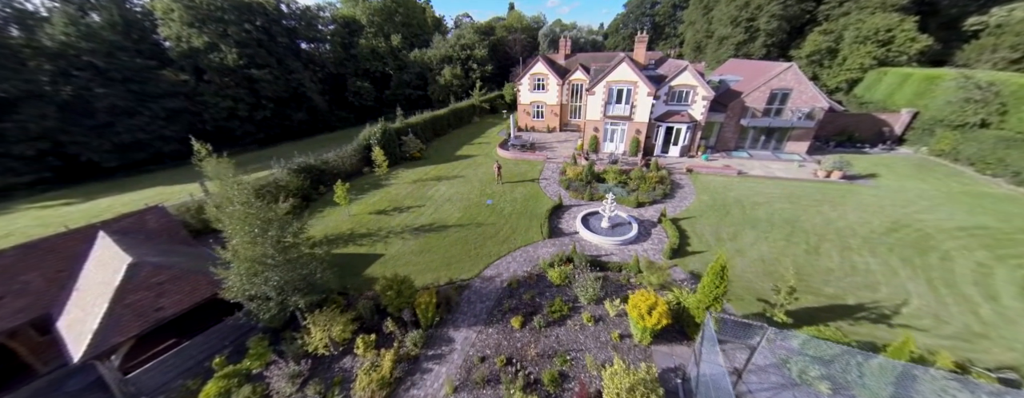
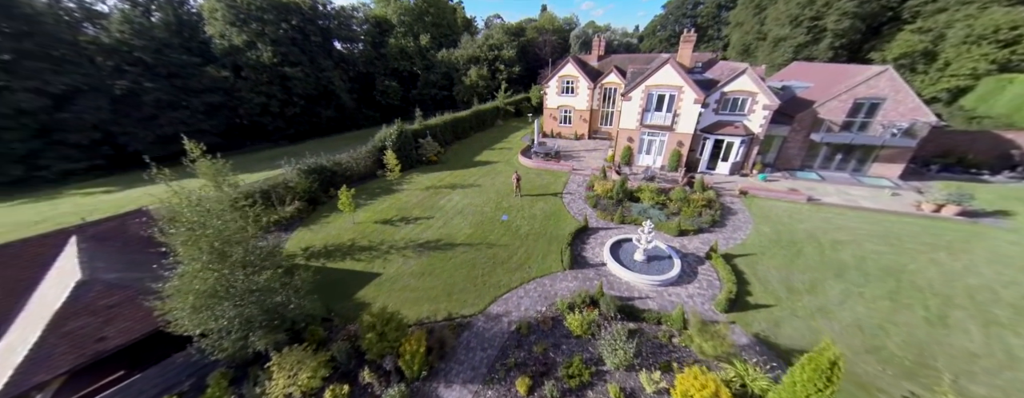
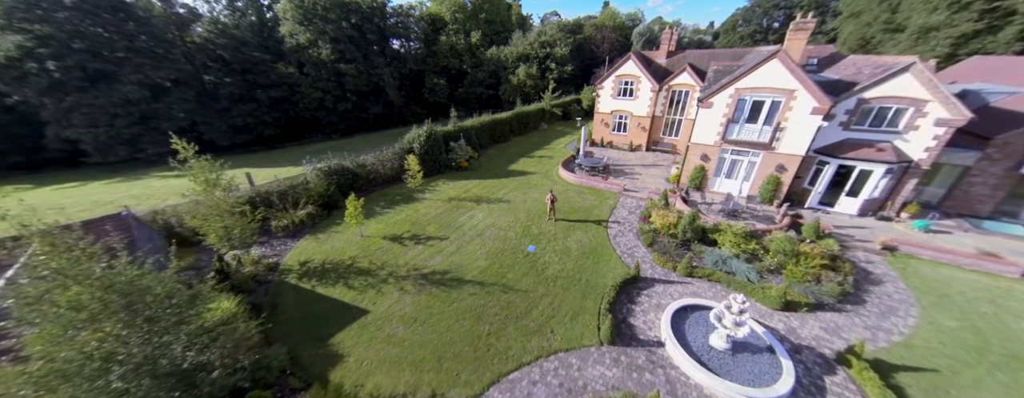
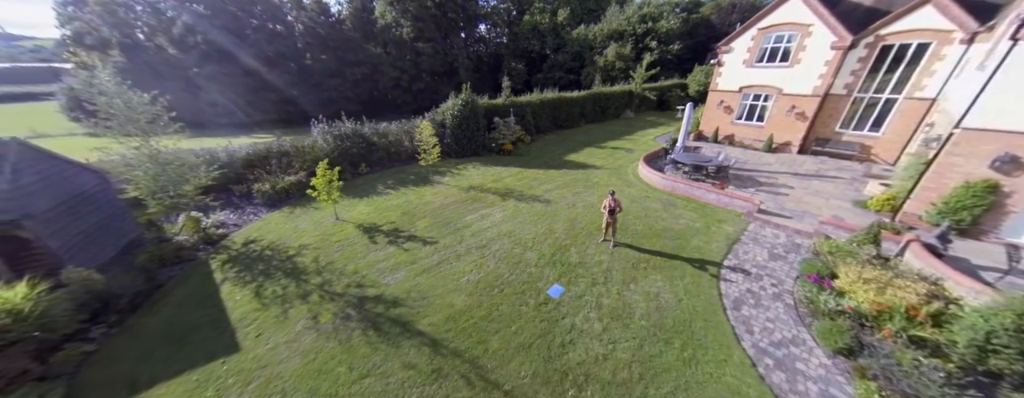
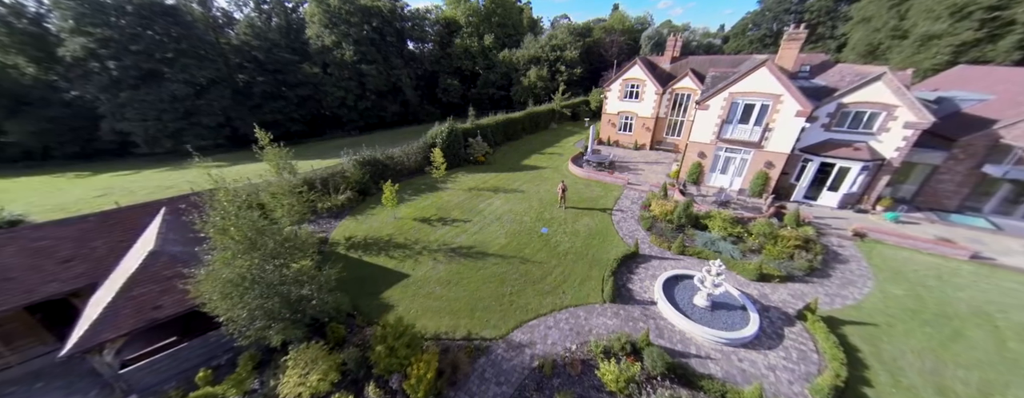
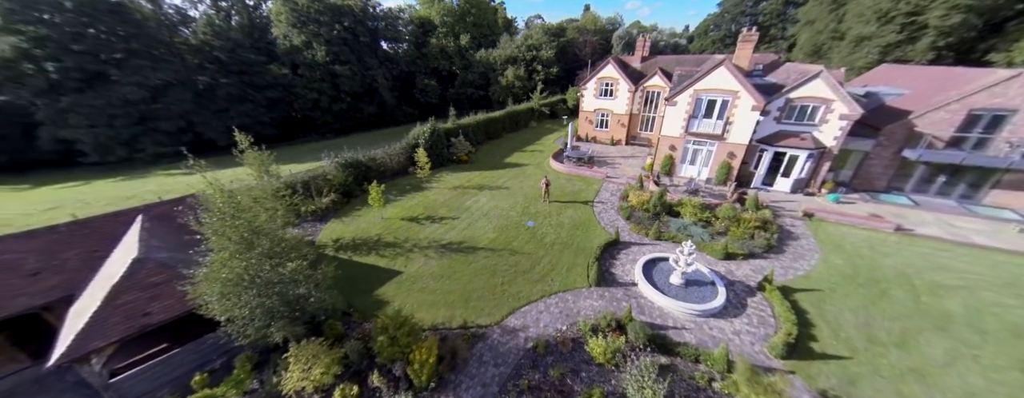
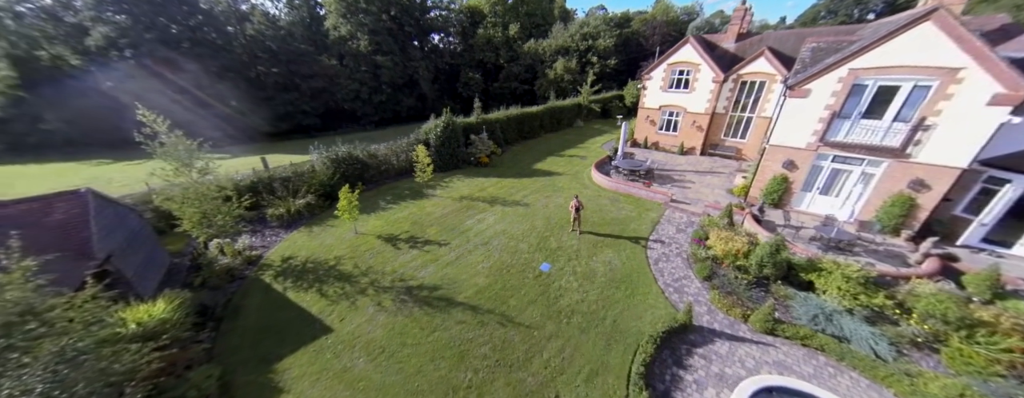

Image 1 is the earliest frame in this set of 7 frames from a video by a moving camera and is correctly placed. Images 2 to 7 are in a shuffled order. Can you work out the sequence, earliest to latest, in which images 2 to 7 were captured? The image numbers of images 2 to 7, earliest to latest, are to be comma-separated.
2, 6, 5, 3, 7, 4
